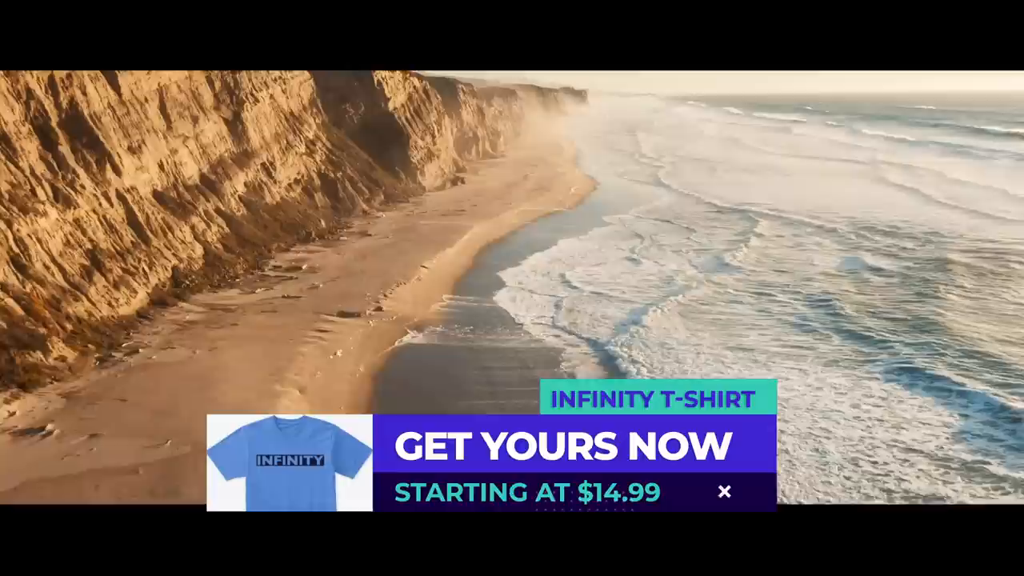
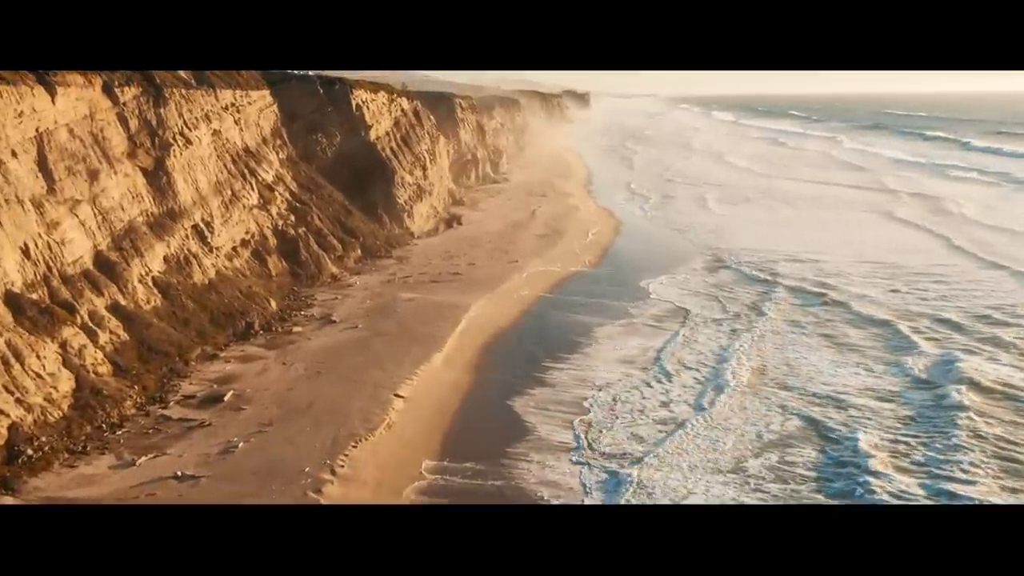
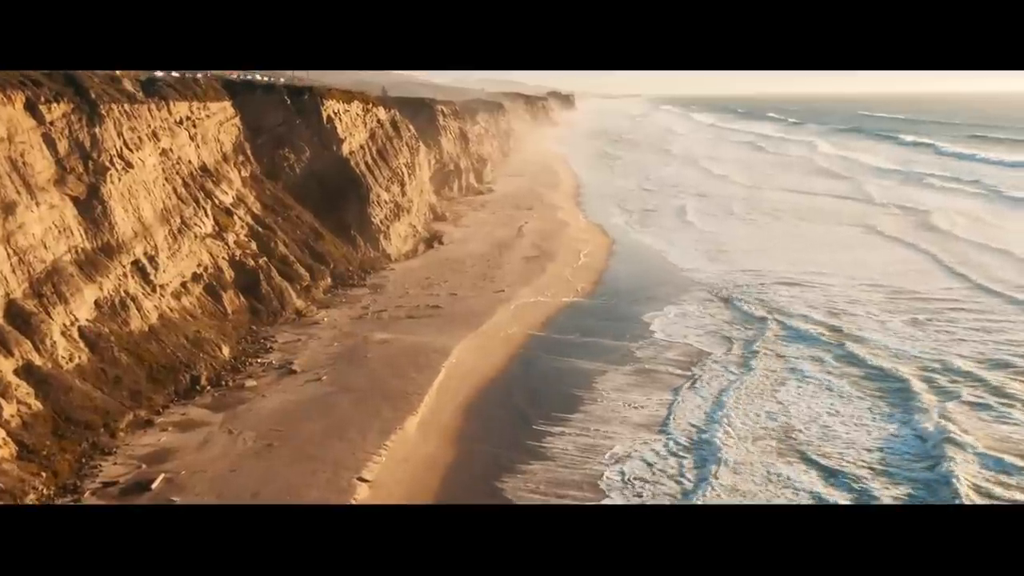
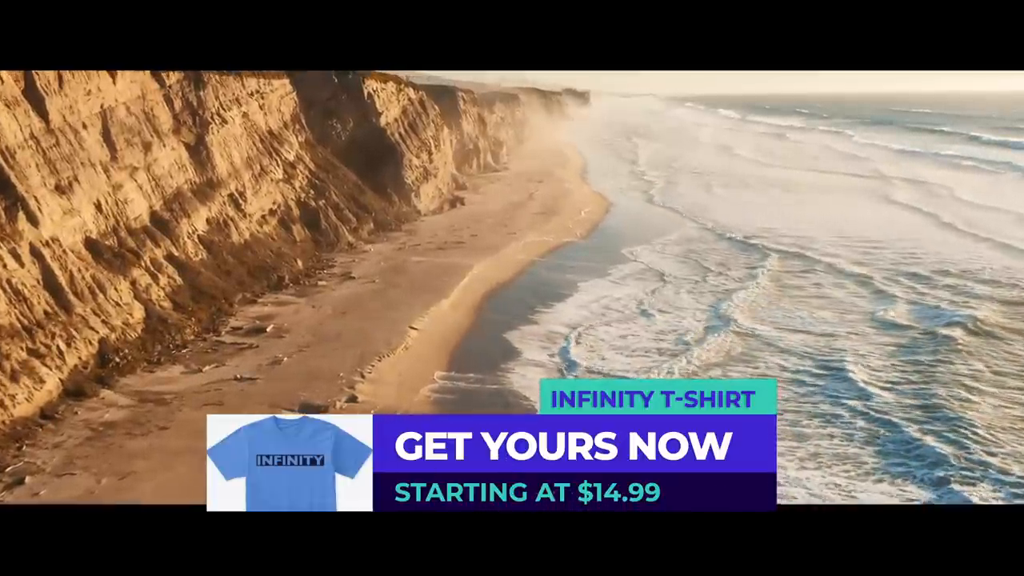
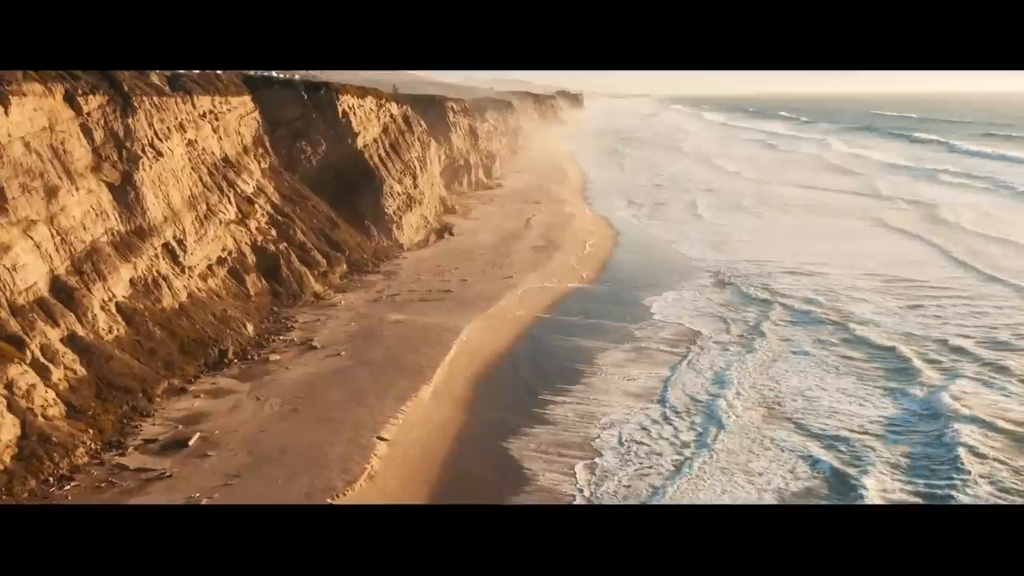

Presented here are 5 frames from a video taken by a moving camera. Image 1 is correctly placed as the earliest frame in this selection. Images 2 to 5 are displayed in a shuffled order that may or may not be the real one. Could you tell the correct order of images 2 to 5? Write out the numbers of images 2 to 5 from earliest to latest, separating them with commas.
4, 2, 5, 3
